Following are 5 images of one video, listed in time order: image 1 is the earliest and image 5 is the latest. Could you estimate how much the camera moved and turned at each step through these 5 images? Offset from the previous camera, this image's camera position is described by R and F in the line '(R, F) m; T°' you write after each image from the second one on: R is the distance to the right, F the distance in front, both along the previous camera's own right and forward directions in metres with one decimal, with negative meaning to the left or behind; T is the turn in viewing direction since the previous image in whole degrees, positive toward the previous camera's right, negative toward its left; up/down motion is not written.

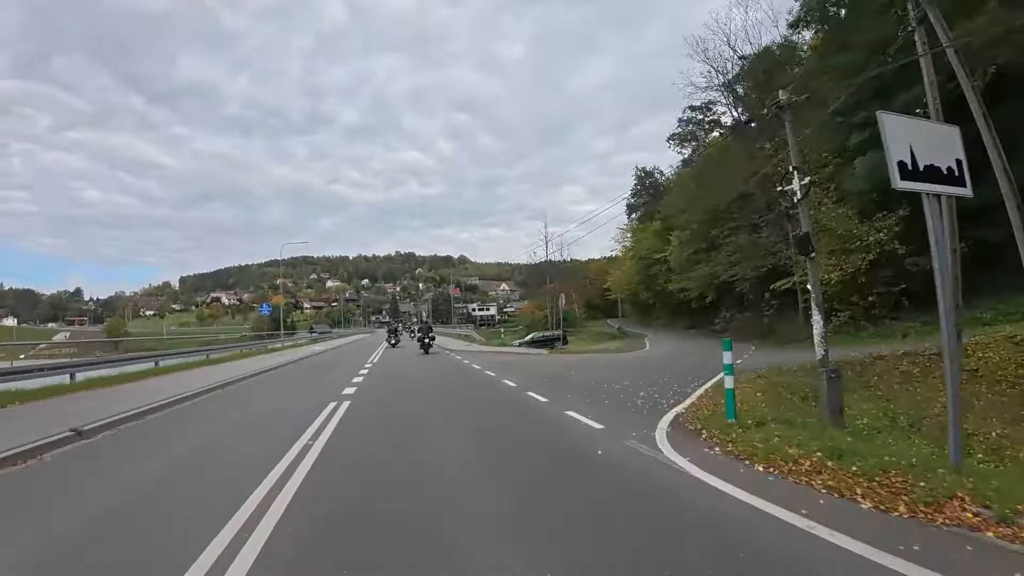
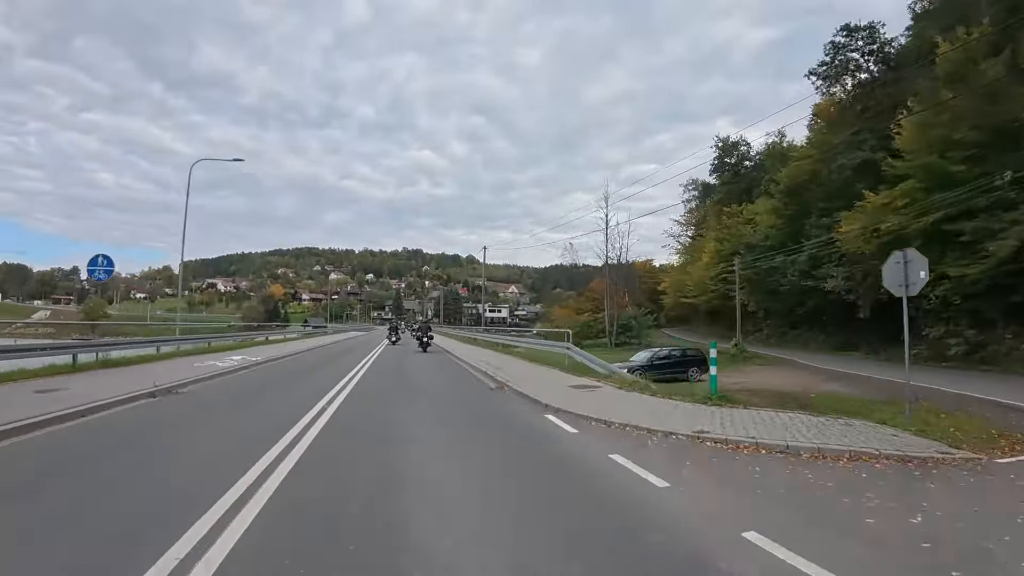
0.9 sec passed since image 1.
(-0.5, +2.7) m; 0°
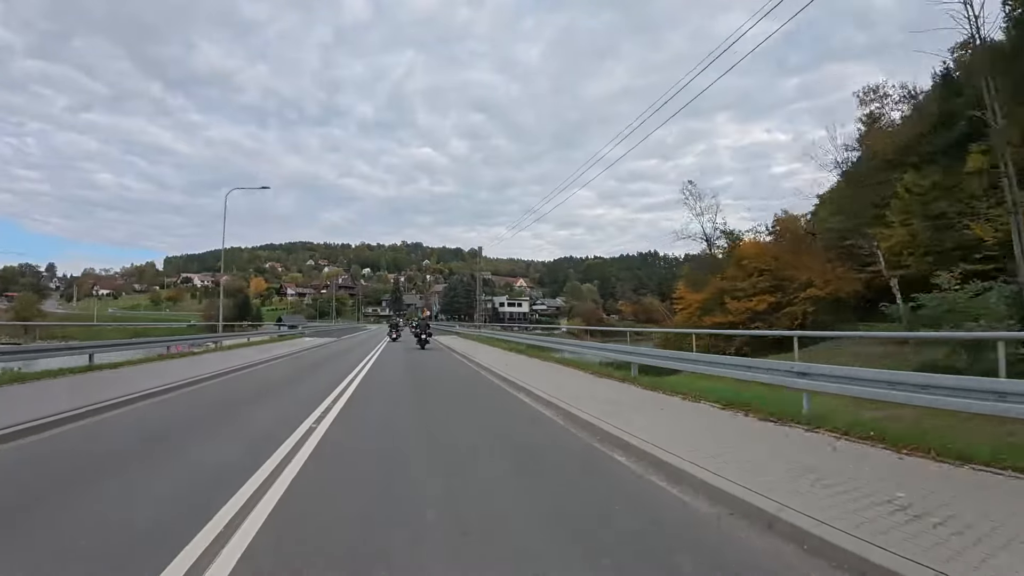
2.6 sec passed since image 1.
(-0.8, +5.0) m; 0°
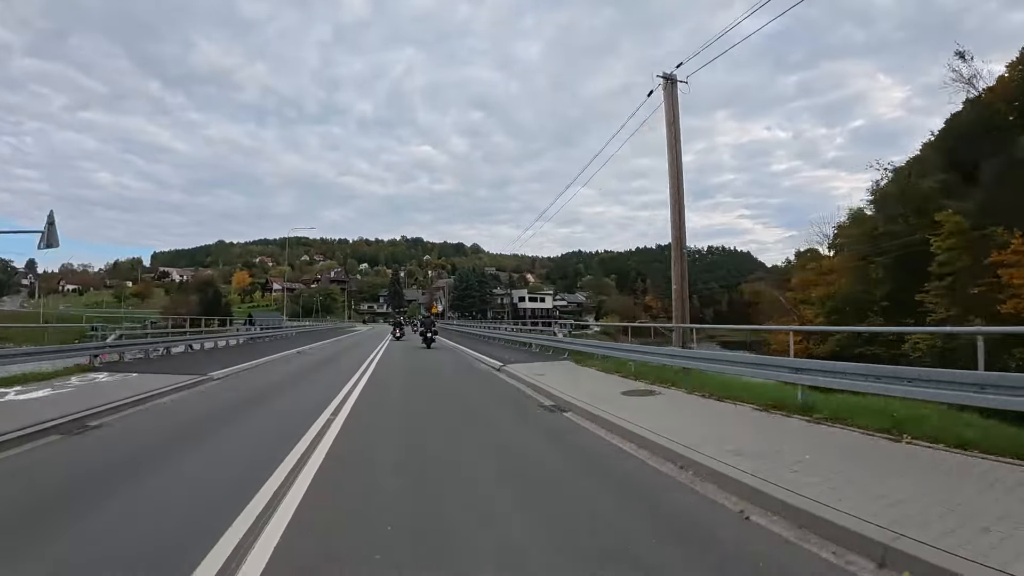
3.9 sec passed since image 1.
(-0.6, +3.5) m; 0°
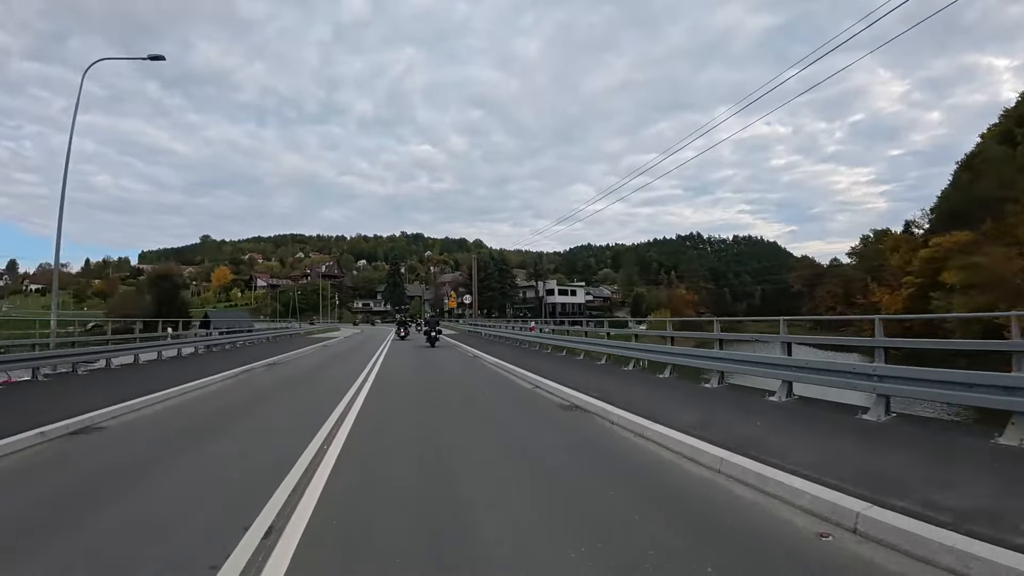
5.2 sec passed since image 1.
(-0.6, +3.3) m; 0°
